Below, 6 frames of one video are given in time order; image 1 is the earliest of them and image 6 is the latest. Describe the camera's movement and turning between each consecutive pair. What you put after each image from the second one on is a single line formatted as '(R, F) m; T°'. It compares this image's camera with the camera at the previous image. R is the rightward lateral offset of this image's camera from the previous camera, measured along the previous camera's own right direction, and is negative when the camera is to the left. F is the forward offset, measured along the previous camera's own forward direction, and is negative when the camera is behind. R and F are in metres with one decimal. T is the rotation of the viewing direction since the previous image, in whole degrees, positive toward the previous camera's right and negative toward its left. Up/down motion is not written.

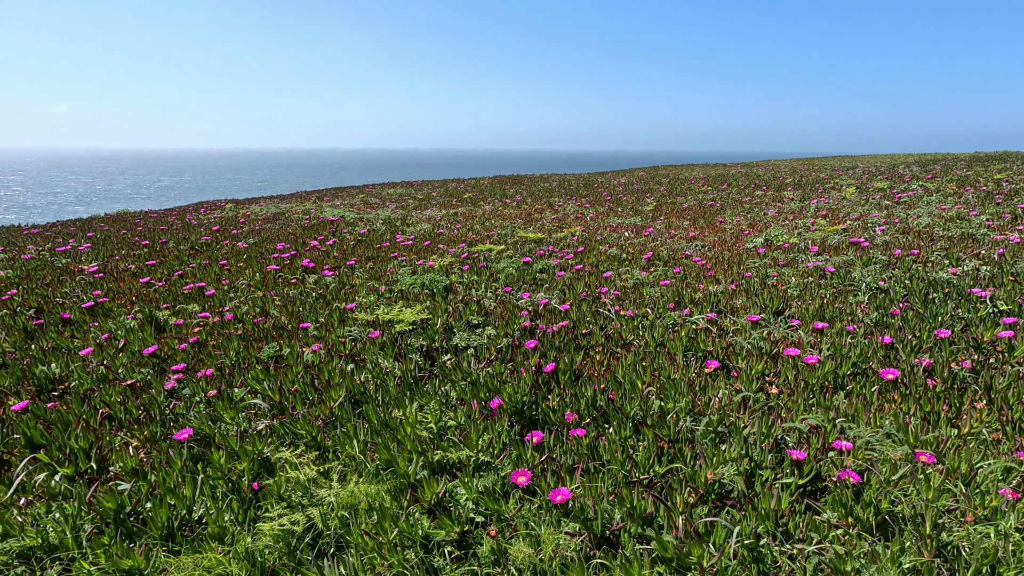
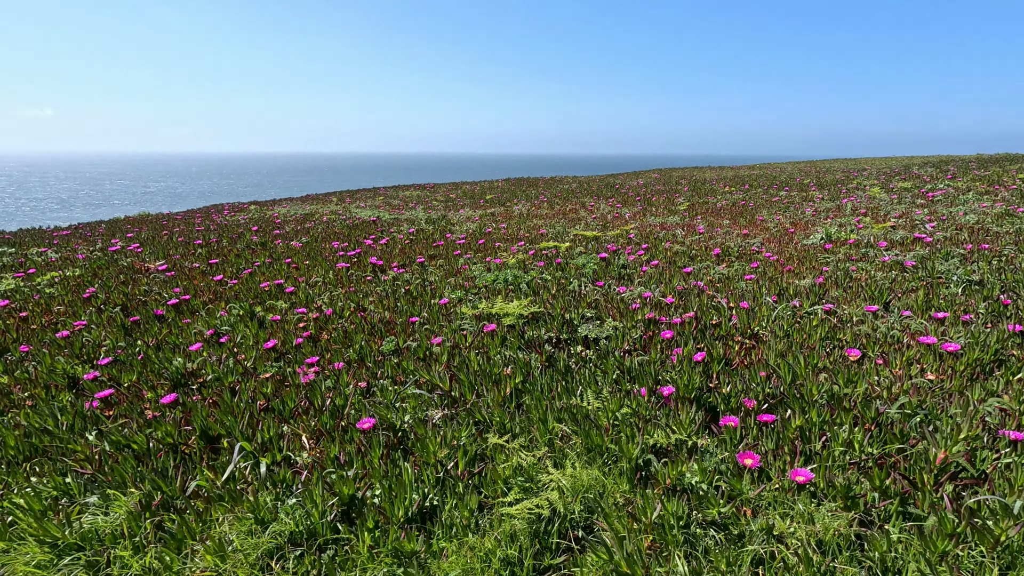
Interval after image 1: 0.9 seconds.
(-0.9, 0.0) m; +1°
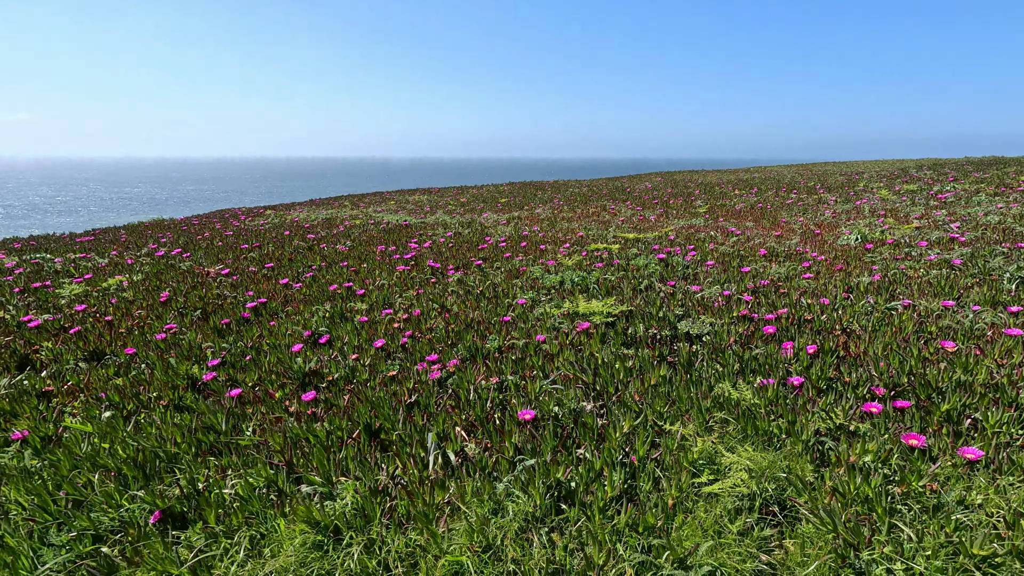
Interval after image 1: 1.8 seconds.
(-0.8, -0.1) m; +1°
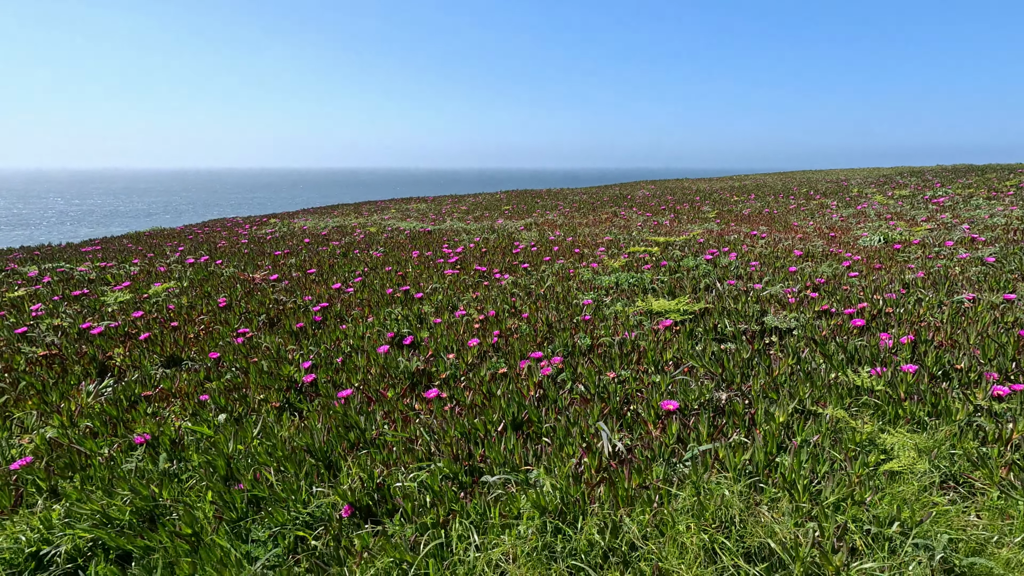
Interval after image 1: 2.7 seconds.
(-0.8, 0.0) m; +3°
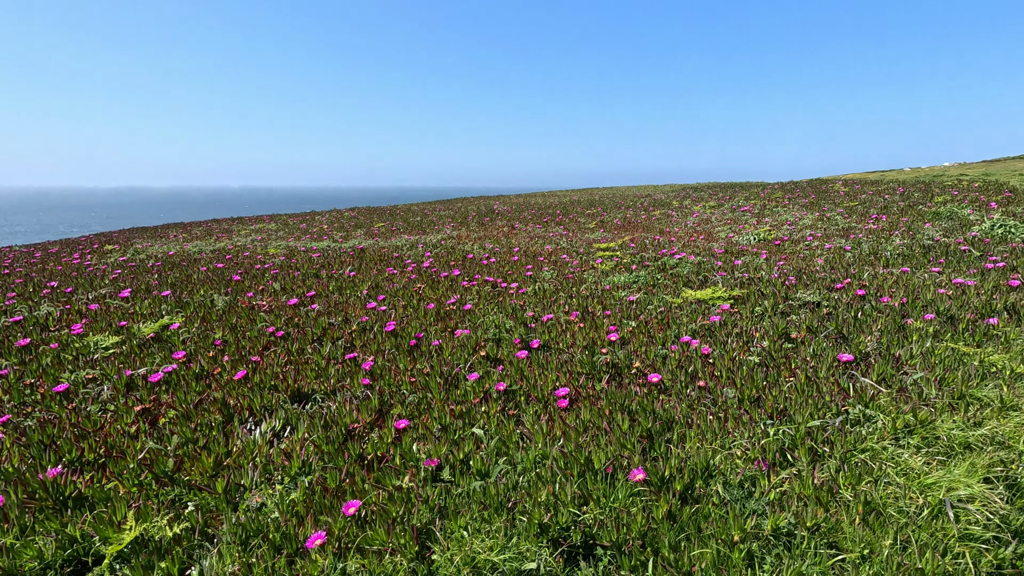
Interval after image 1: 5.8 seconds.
(-2.5, +0.2) m; +22°
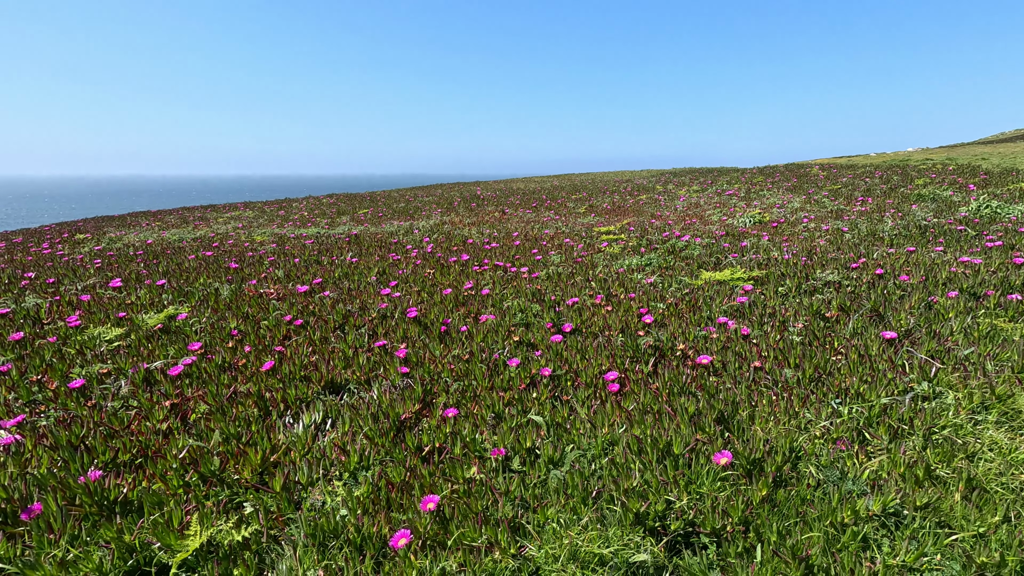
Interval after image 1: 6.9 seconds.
(-0.4, +0.1) m; +3°
